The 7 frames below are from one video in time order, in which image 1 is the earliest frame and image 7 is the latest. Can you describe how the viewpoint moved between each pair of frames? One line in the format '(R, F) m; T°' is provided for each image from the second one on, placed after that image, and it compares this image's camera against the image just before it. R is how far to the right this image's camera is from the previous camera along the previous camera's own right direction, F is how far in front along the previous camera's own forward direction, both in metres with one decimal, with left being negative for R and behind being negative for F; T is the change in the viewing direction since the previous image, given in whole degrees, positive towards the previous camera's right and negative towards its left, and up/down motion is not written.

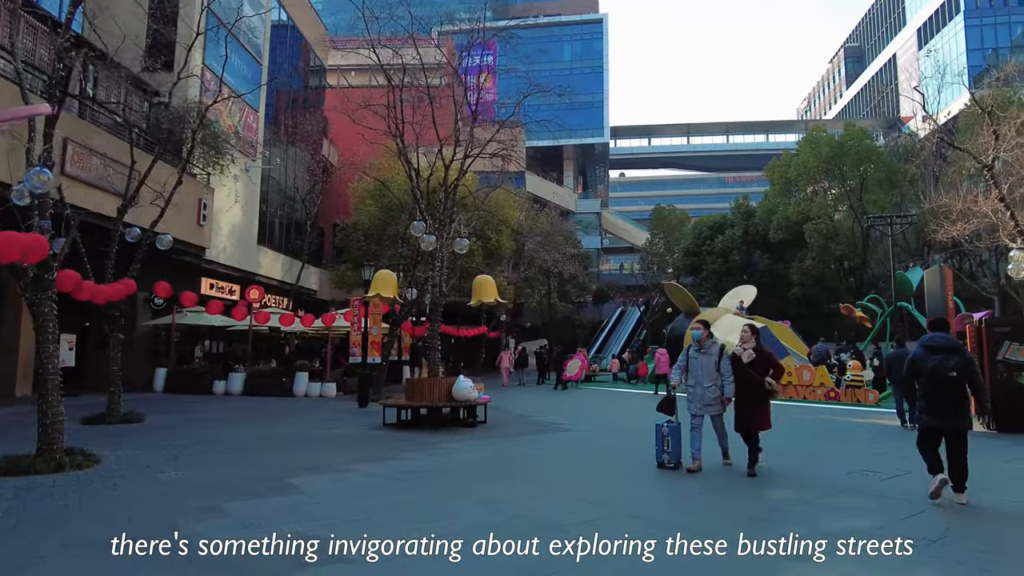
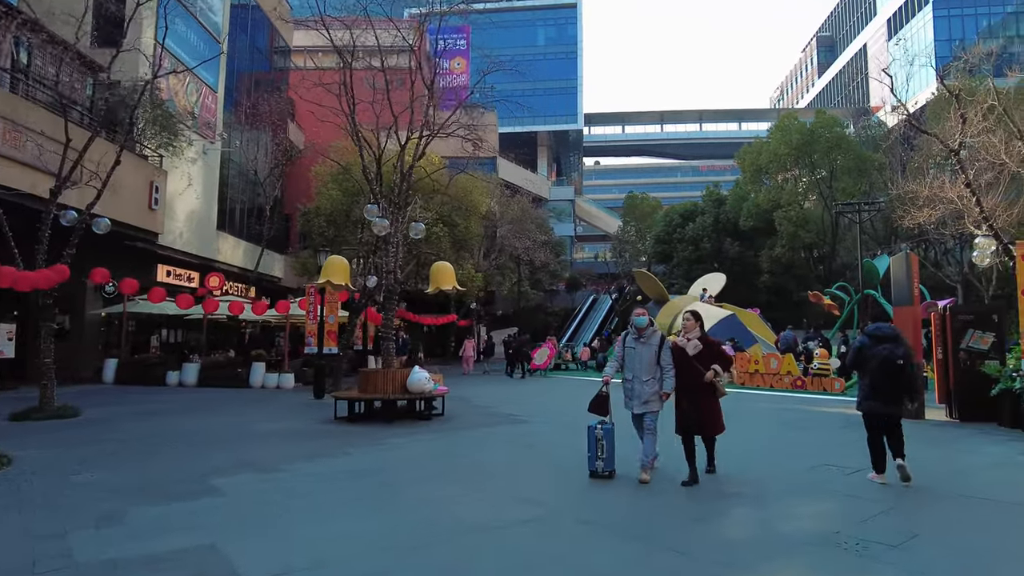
(+0.3, +0.5) m; +2°
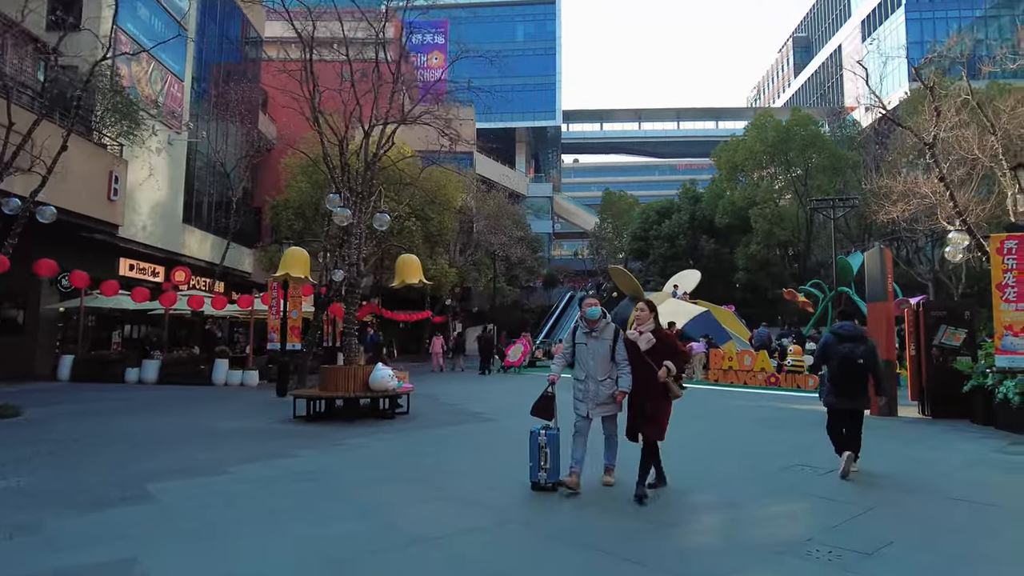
(+0.2, +0.4) m; +2°
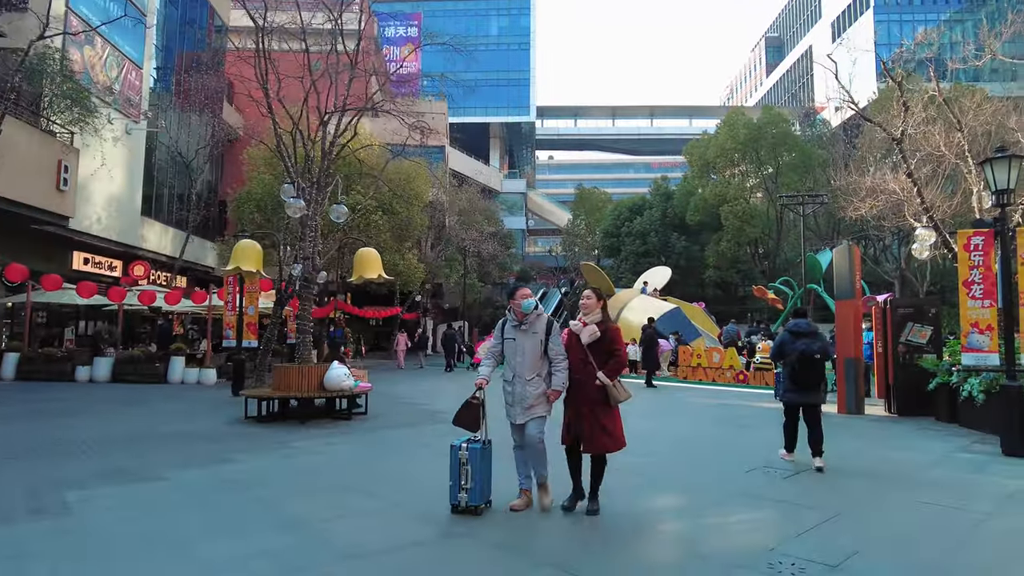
(+0.2, +0.4) m; +2°
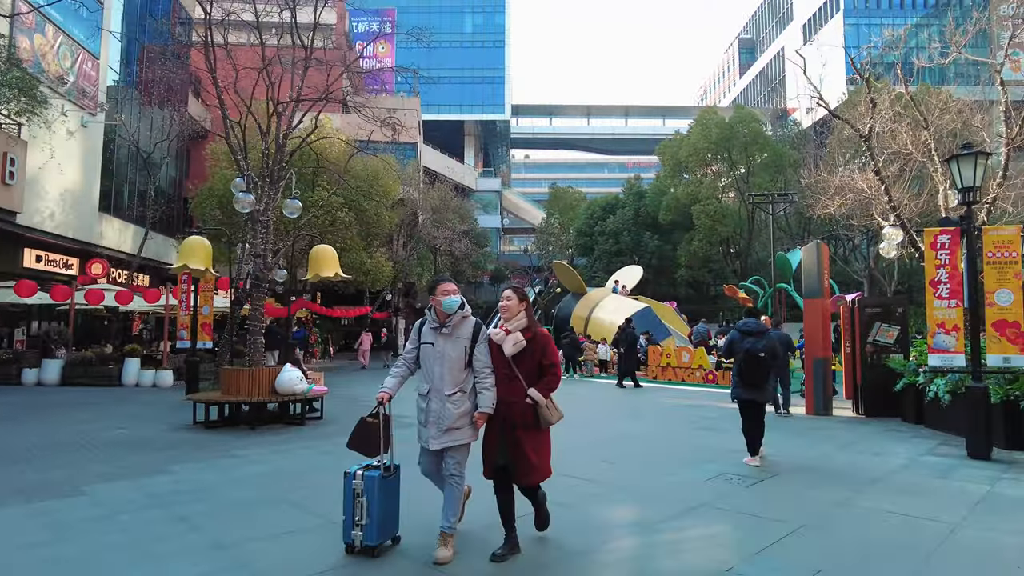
(+0.2, +0.3) m; +2°
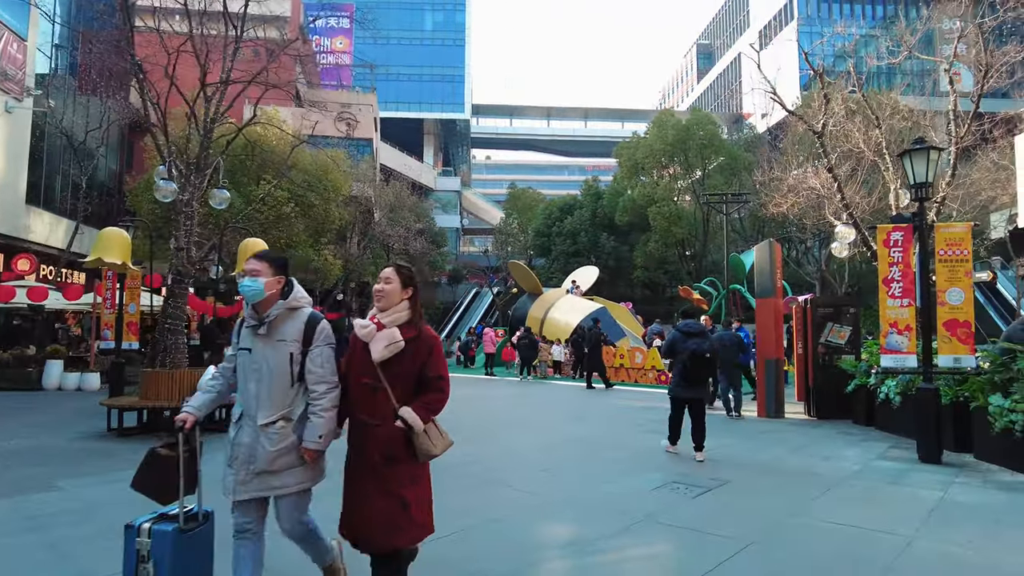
(+0.3, +0.5) m; +3°
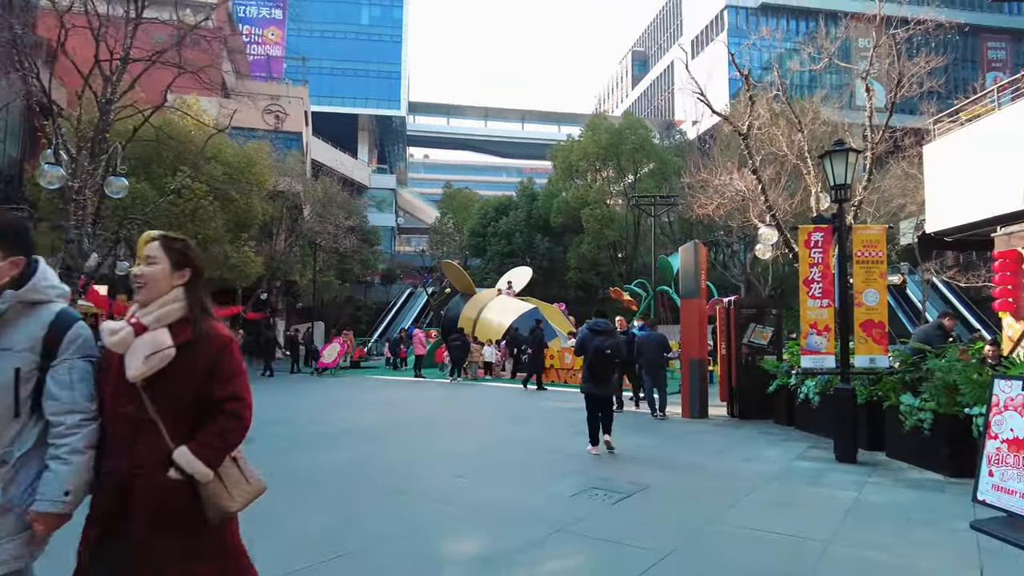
(+0.2, +0.3) m; +6°
